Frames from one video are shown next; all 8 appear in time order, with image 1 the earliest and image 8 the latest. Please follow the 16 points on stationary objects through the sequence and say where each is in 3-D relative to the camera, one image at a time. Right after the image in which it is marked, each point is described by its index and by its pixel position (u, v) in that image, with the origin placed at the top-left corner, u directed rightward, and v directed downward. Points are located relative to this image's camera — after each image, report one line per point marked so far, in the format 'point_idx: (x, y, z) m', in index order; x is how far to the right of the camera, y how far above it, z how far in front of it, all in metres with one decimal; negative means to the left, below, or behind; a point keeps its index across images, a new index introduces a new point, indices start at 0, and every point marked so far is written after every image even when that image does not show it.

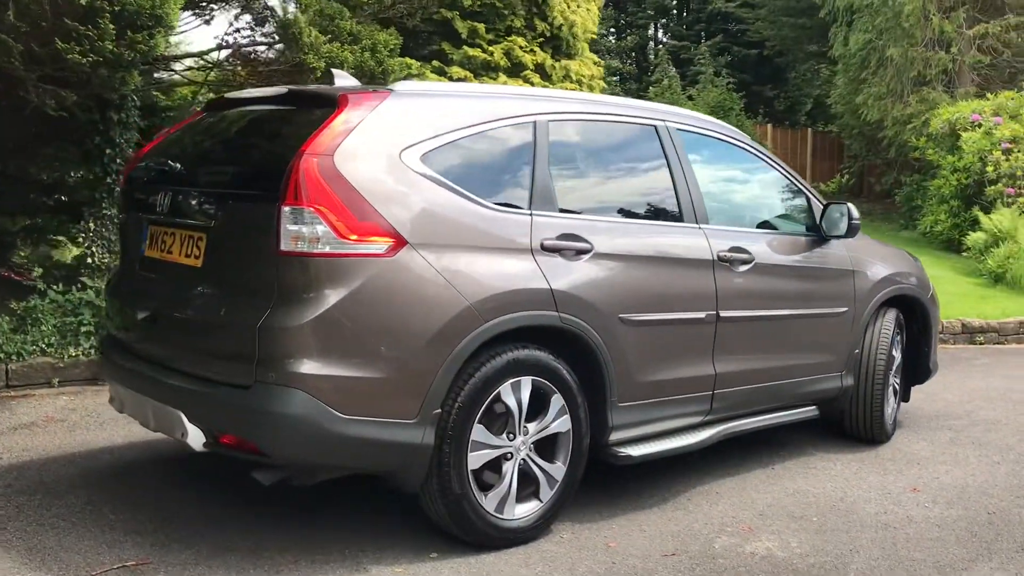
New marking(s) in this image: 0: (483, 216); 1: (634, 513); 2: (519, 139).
0: (-0.1, +0.3, +3.6) m
1: (+0.6, -1.0, +4.1) m
2: (+0.1, +0.7, +3.9) m
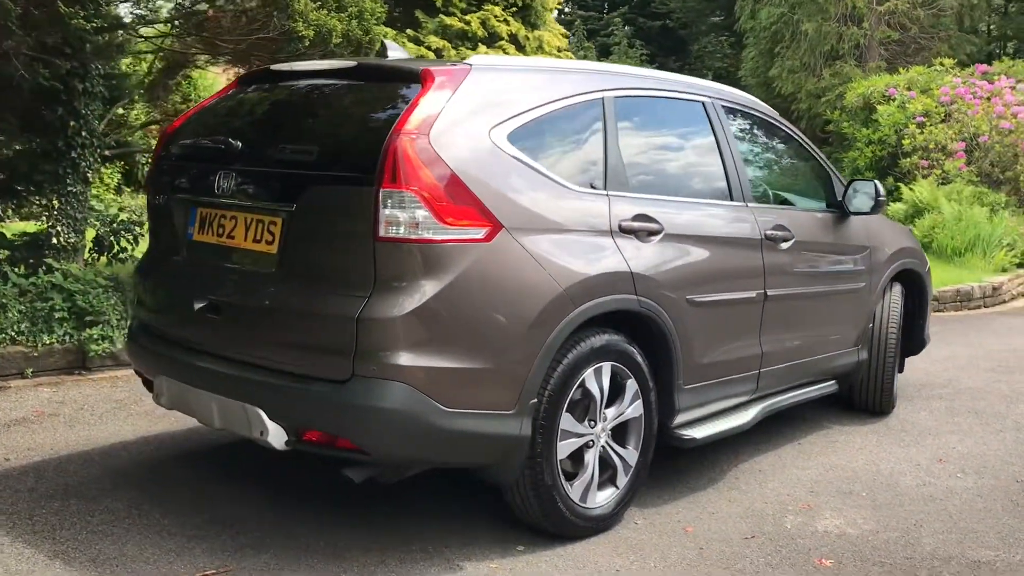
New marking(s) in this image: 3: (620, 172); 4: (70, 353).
0: (+0.2, +0.4, +3.5) m
1: (+0.8, -0.9, +4.1) m
2: (+0.3, +0.7, +3.8) m
3: (+0.5, +0.5, +3.8) m
4: (-2.9, -0.4, +5.9) m
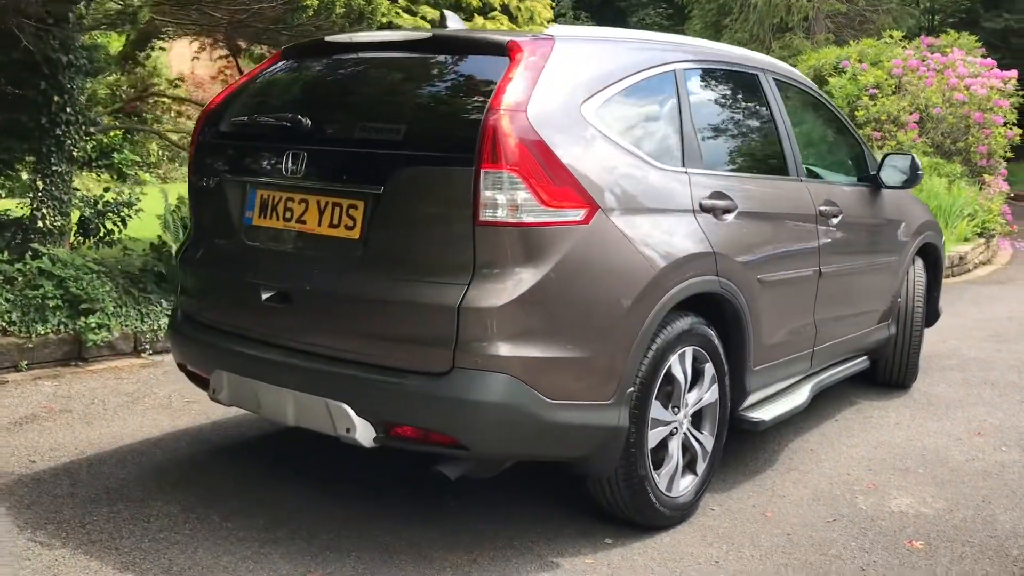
0: (+0.5, +0.4, +3.3) m
1: (+1.1, -0.8, +4.1) m
2: (+0.6, +0.8, +3.6) m
3: (+0.7, +0.6, +3.7) m
4: (-2.7, -0.3, +5.6) m
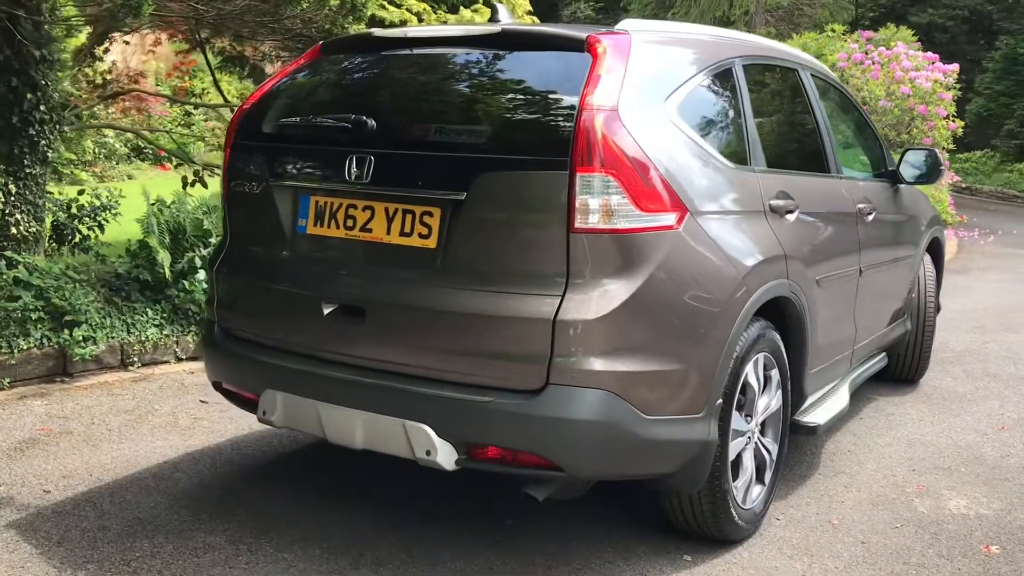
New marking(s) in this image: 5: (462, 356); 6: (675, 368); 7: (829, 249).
0: (+0.8, +0.4, +3.2) m
1: (+1.3, -0.9, +4.0) m
2: (+0.8, +0.8, +3.5) m
3: (+1.0, +0.6, +3.6) m
4: (-2.6, -0.4, +5.2) m
5: (-0.2, -0.2, +2.8) m
6: (+0.5, -0.3, +2.9) m
7: (+1.4, +0.2, +3.9) m
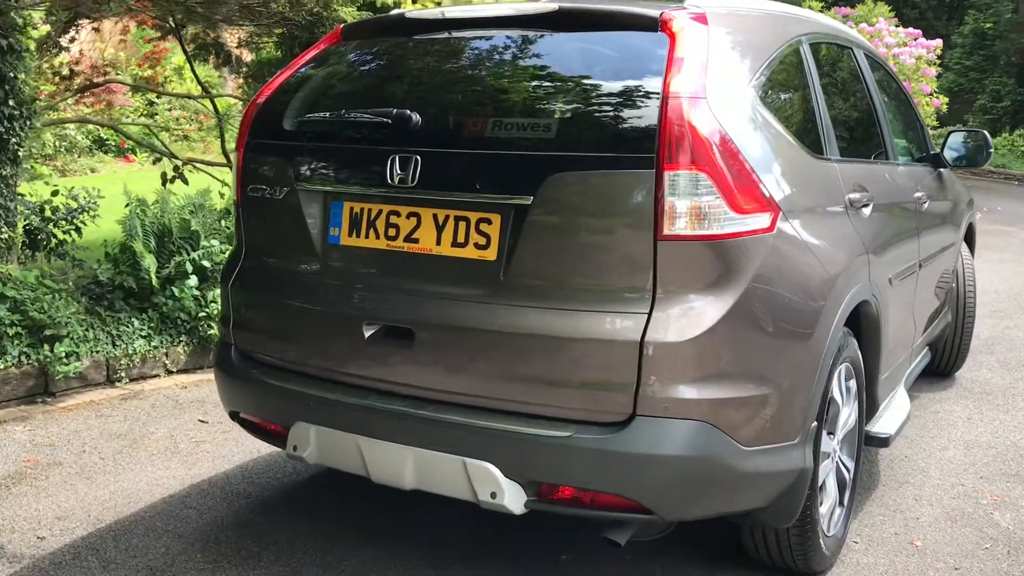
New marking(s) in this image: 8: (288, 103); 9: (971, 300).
0: (+1.0, +0.4, +2.9) m
1: (+1.5, -0.8, +3.7) m
2: (+1.0, +0.8, +3.2) m
3: (+1.1, +0.5, +3.2) m
4: (-2.5, -0.5, +4.8) m
5: (0.0, -0.3, +2.5) m
6: (+0.7, -0.3, +2.5) m
7: (+1.5, +0.2, +3.6) m
8: (-0.7, +0.6, +3.0) m
9: (+2.6, -0.1, +5.2) m
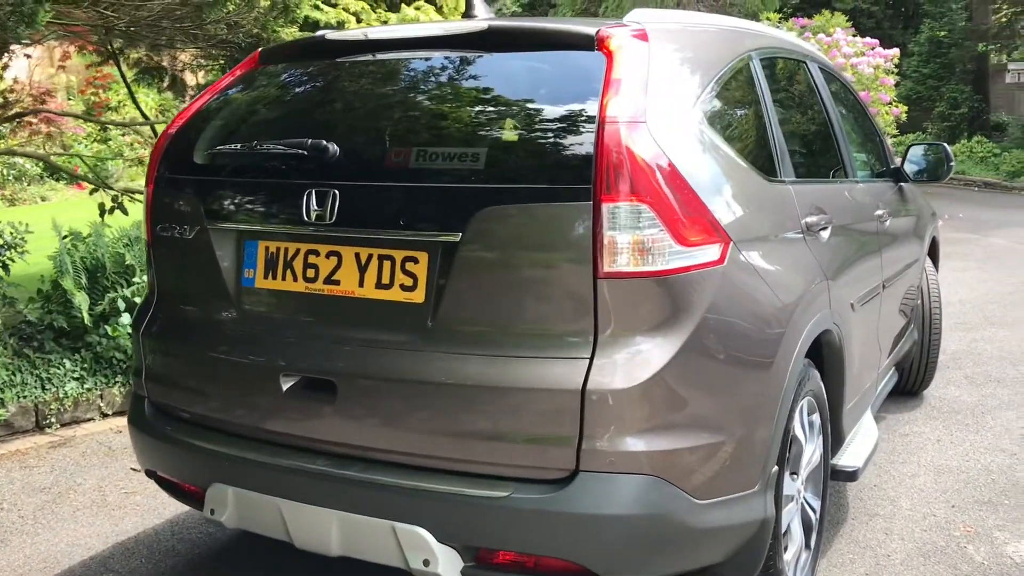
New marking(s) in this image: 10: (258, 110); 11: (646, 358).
0: (+0.8, +0.3, +2.7) m
1: (+1.3, -0.9, +3.5) m
2: (+0.8, +0.7, +3.0) m
3: (+0.9, +0.4, +3.0) m
4: (-2.8, -0.7, +4.5) m
5: (-0.1, -0.4, +2.3) m
6: (+0.5, -0.4, +2.3) m
7: (+1.3, +0.1, +3.4) m
8: (-1.0, +0.5, +2.8) m
9: (+2.4, -0.2, +5.1) m
10: (-0.8, +0.6, +2.8) m
11: (+0.3, -0.2, +2.2) m
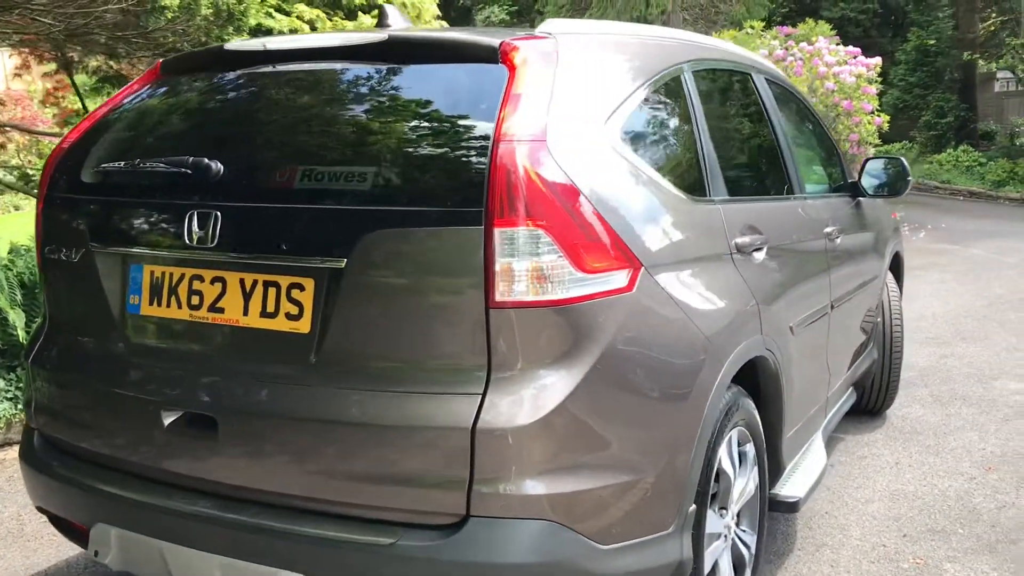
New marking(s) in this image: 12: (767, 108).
0: (+0.5, +0.2, +2.6) m
1: (+1.0, -1.0, +3.4) m
2: (+0.5, +0.6, +2.8) m
3: (+0.7, +0.4, +2.9) m
4: (-3.0, -0.8, +4.3) m
5: (-0.4, -0.4, +2.1) m
6: (+0.3, -0.4, +2.2) m
7: (+1.0, 0.0, +3.3) m
8: (-1.2, +0.4, +2.7) m
9: (+2.1, -0.3, +5.0) m
10: (-1.1, +0.5, +2.7) m
11: (+0.1, -0.2, +2.0) m
12: (+1.0, +0.7, +3.6) m
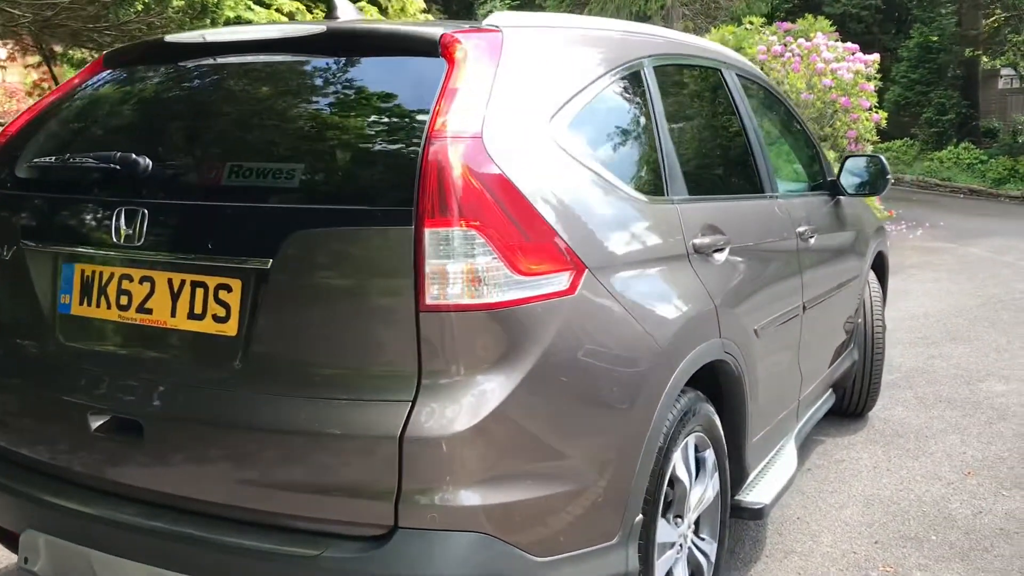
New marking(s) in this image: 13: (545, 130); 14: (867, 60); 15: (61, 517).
0: (+0.4, +0.2, +2.5) m
1: (+0.9, -1.0, +3.3) m
2: (+0.4, +0.6, +2.8) m
3: (+0.5, +0.4, +2.8) m
4: (-3.2, -0.7, +4.2) m
5: (-0.5, -0.4, +2.0) m
6: (+0.2, -0.5, +2.1) m
7: (+0.9, 0.0, +3.2) m
8: (-1.3, +0.4, +2.6) m
9: (+2.0, -0.3, +4.9) m
10: (-1.2, +0.5, +2.6) m
11: (-0.1, -0.2, +2.0) m
12: (+0.9, +0.7, +3.6) m
13: (+0.1, +0.4, +2.2) m
14: (+5.8, +3.7, +15.0) m
15: (-1.1, -0.6, +2.3) m
